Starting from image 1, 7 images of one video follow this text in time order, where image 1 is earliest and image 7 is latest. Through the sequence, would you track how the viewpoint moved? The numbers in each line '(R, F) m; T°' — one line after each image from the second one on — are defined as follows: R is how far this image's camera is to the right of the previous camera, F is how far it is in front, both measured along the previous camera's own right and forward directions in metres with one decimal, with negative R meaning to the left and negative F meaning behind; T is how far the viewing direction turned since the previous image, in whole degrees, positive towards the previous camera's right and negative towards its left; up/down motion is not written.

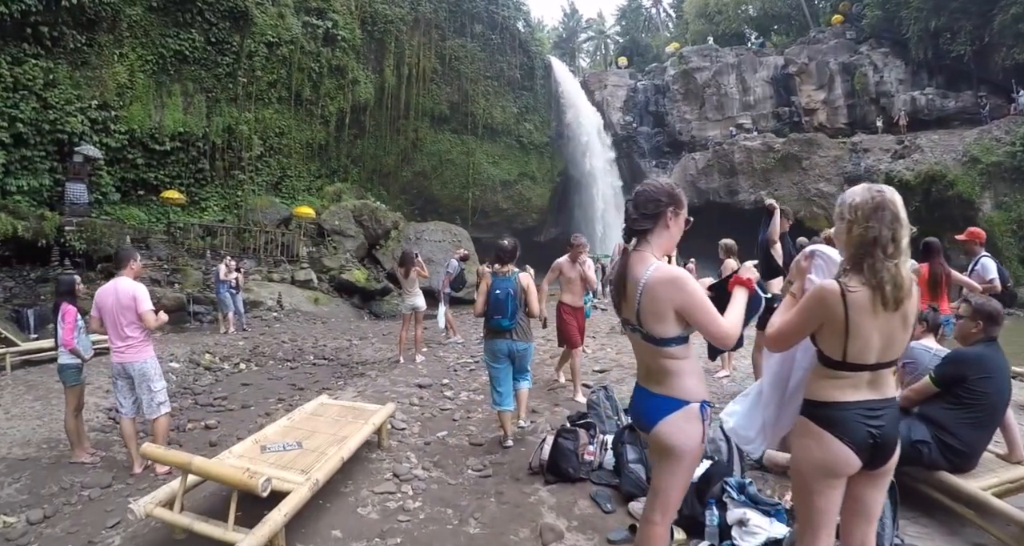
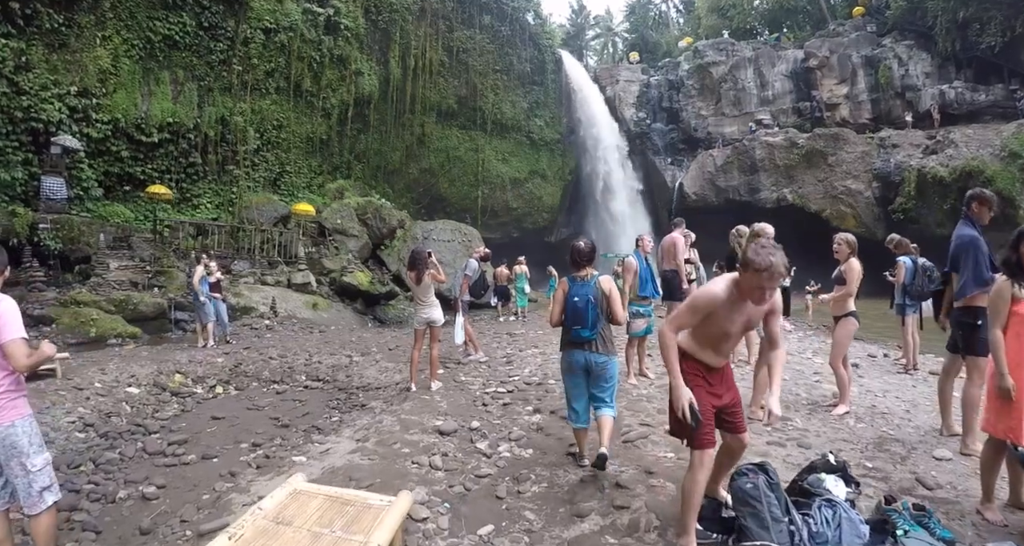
(-0.4, +1.5) m; 0°
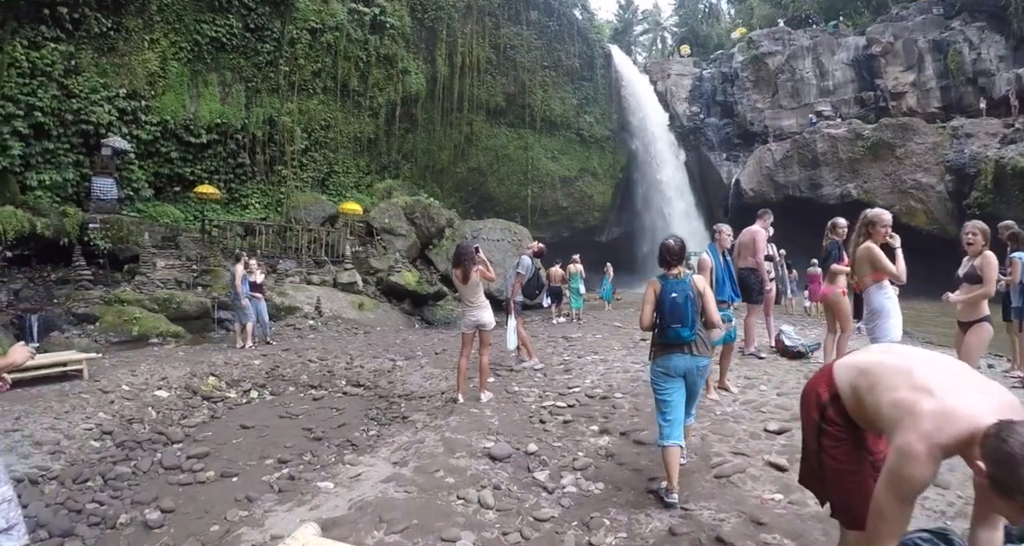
(-0.2, +0.7) m; -4°
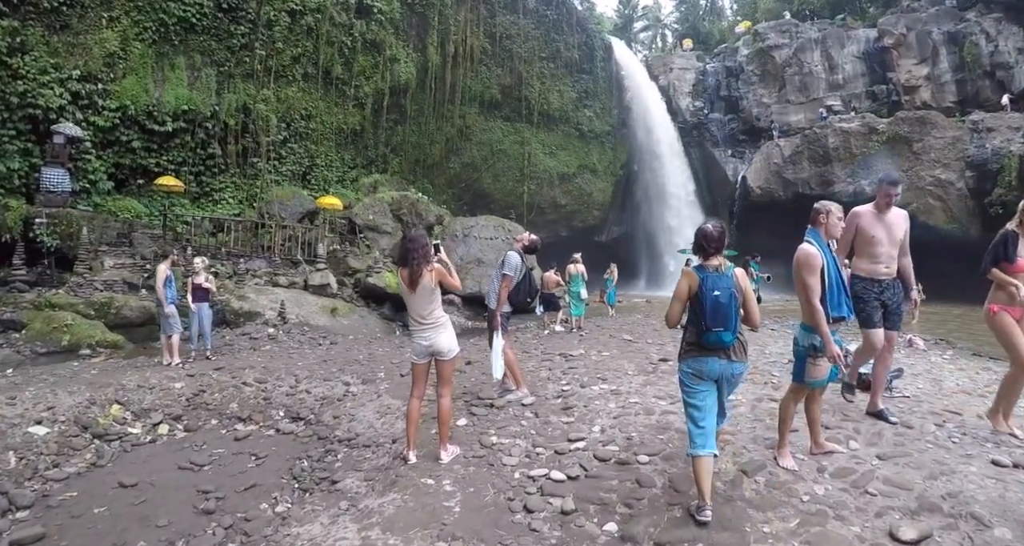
(+0.1, +1.4) m; 0°
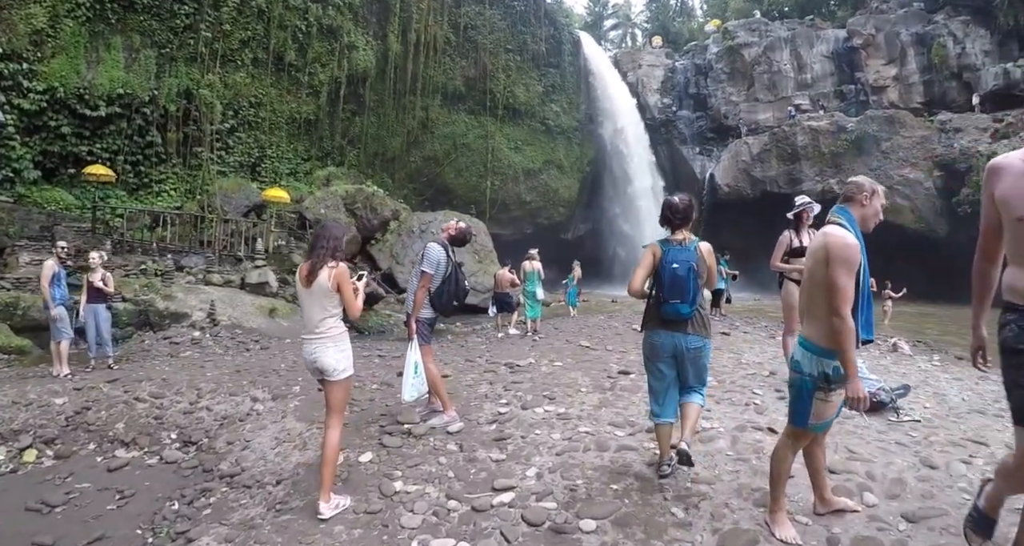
(+0.3, +0.7) m; +3°
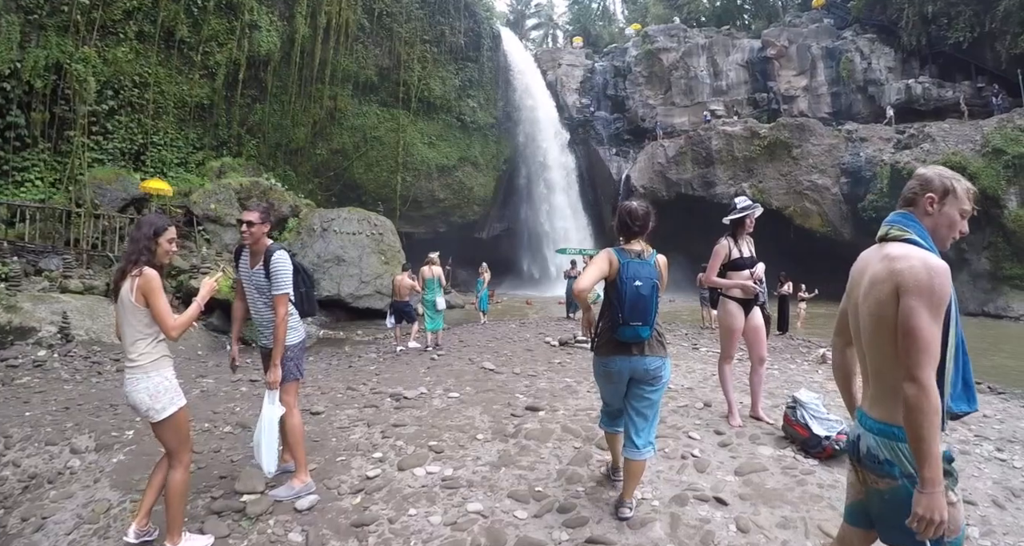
(+0.2, +0.7) m; +8°
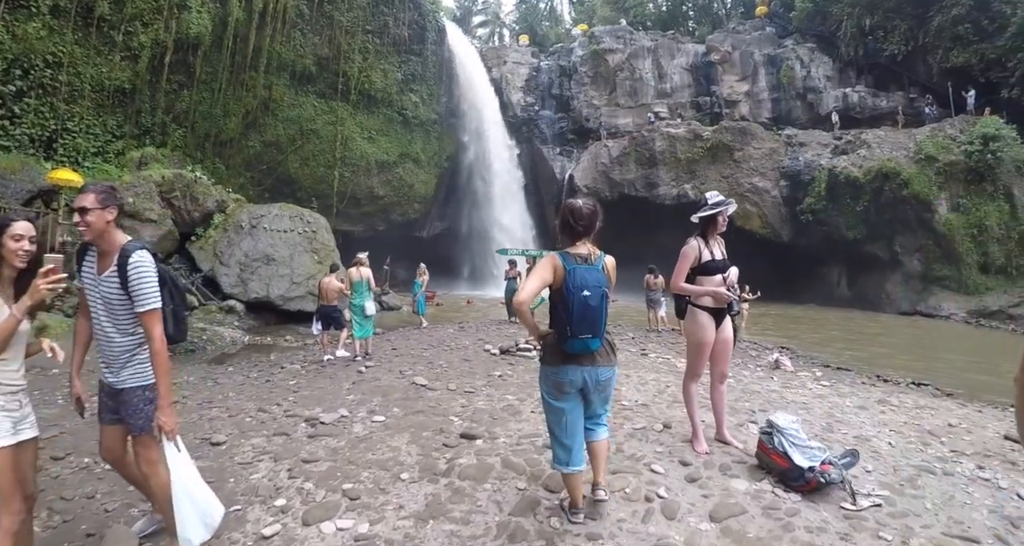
(+0.1, +0.4) m; +6°
